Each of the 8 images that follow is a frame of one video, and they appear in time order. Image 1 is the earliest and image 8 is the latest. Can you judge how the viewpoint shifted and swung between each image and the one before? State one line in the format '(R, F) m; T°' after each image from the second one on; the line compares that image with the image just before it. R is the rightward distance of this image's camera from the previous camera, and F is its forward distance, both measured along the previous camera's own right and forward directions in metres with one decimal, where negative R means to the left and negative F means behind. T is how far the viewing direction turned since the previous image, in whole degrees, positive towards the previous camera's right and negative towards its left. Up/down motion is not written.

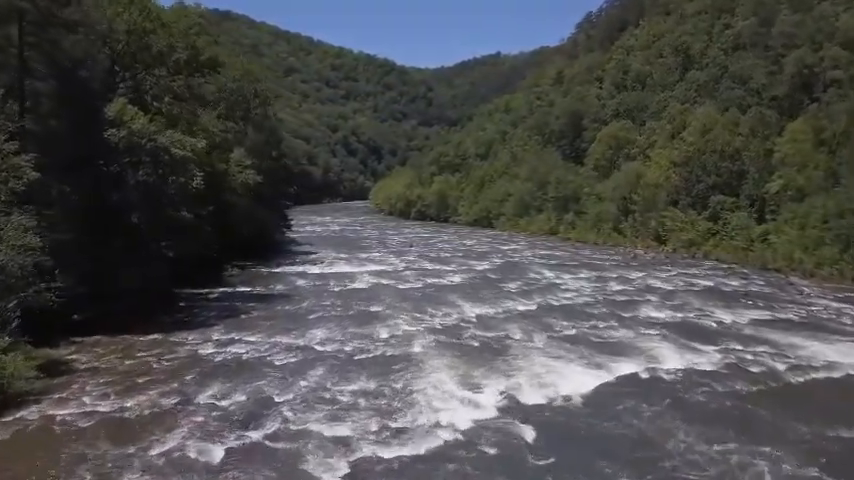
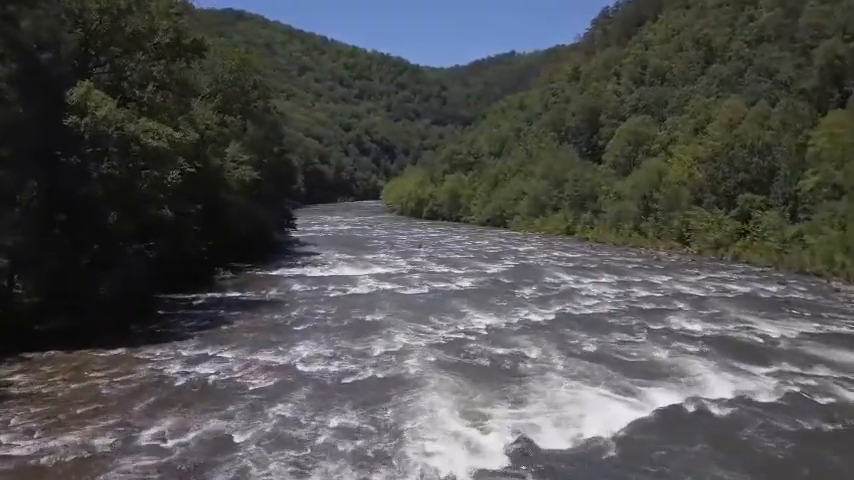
(+0.3, +2.8) m; -1°
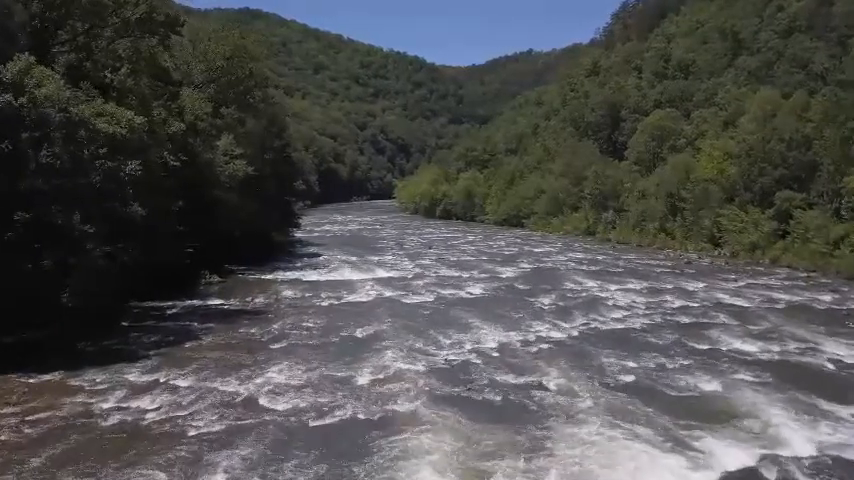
(+0.4, +3.4) m; -1°
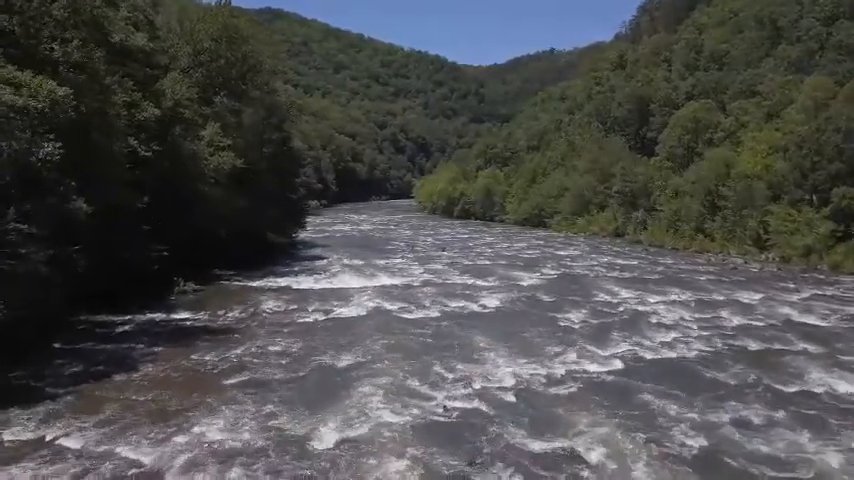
(+0.5, +4.4) m; -2°
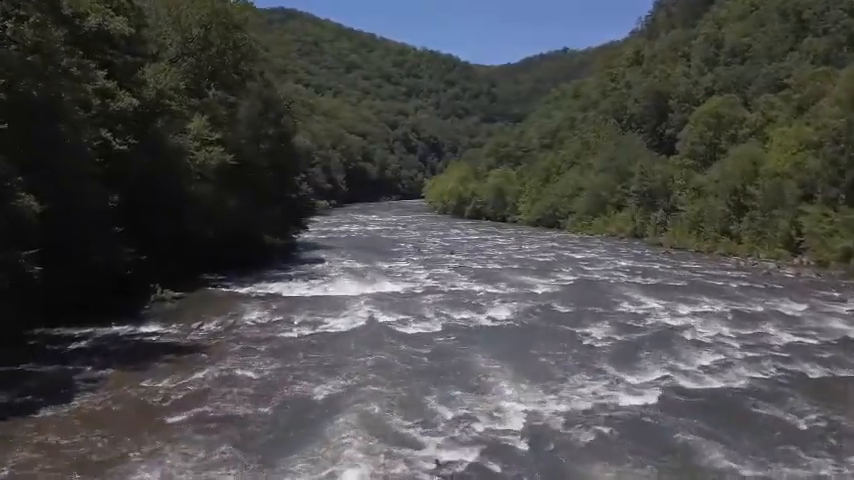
(+0.3, +2.7) m; -1°
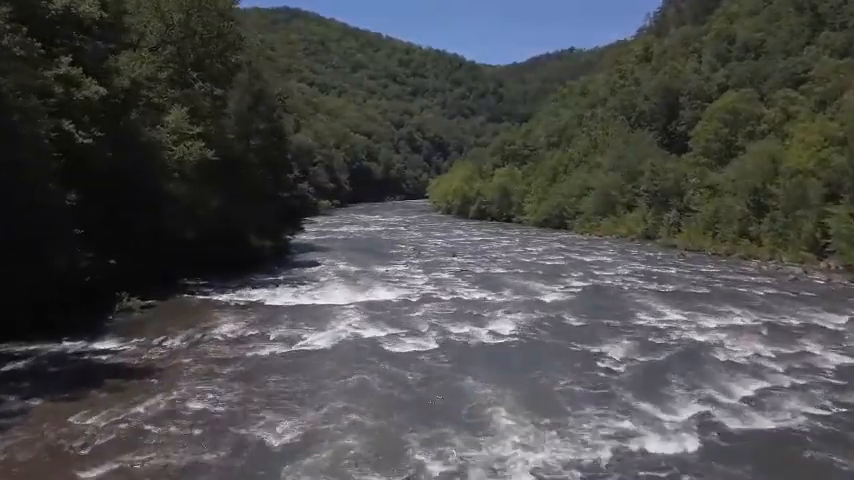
(+0.3, +2.5) m; 0°
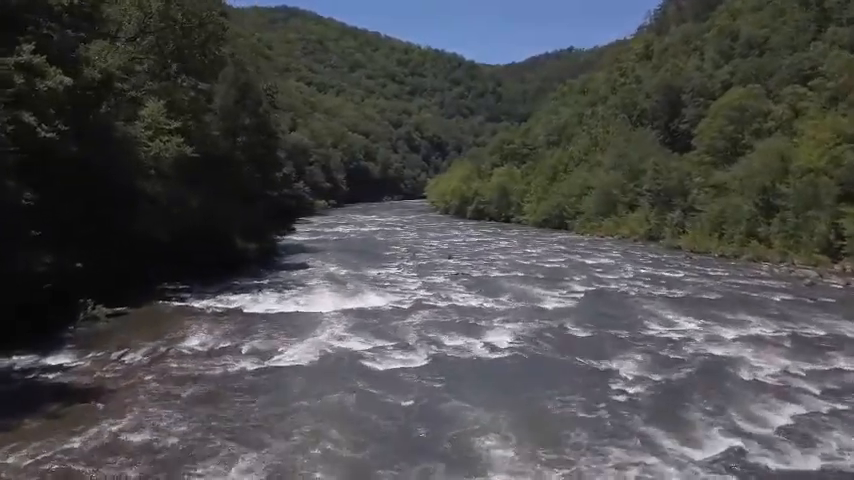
(+0.2, +1.8) m; 0°
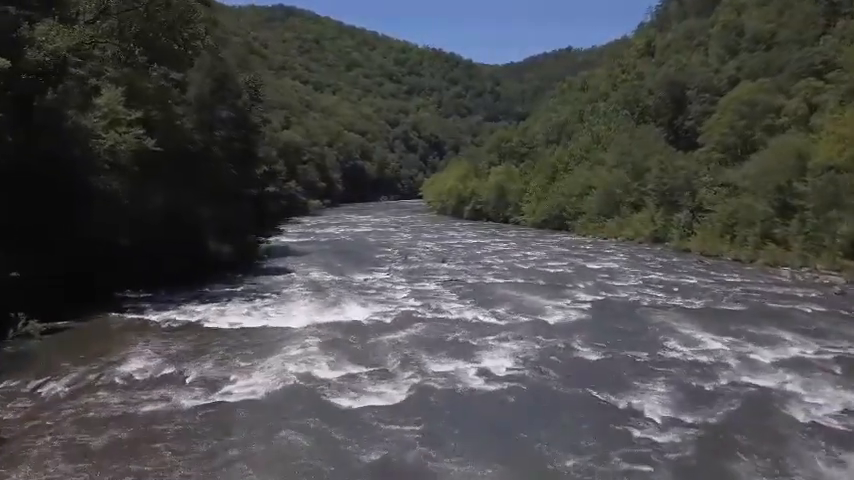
(+0.3, +2.8) m; 0°
